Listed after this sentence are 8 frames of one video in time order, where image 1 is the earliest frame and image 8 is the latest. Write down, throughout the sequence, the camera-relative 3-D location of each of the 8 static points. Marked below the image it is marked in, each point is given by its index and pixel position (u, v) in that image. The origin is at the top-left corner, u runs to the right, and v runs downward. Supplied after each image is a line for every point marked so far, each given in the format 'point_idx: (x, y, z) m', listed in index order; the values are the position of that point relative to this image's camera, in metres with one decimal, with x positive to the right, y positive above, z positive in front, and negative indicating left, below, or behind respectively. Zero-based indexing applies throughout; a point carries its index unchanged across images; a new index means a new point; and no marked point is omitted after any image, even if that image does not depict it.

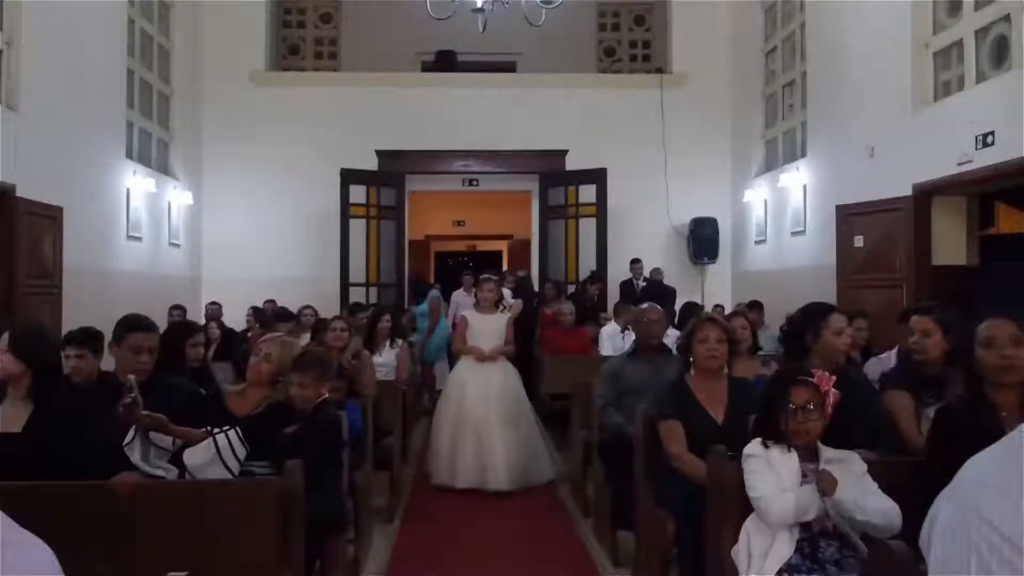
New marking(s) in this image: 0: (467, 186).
0: (-0.6, +1.2, +10.6) m
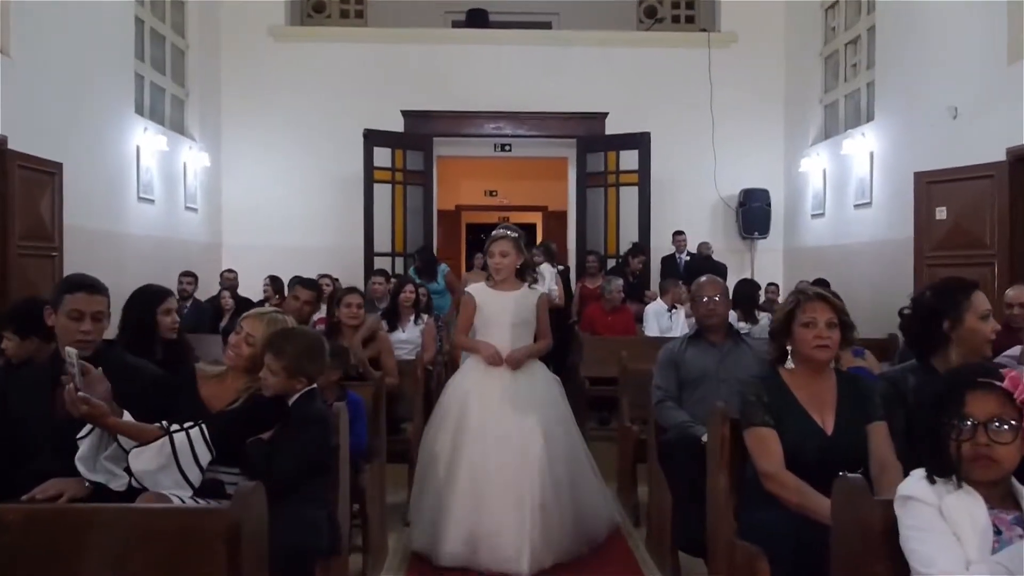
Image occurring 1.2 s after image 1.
0: (-0.2, +1.5, +9.9) m
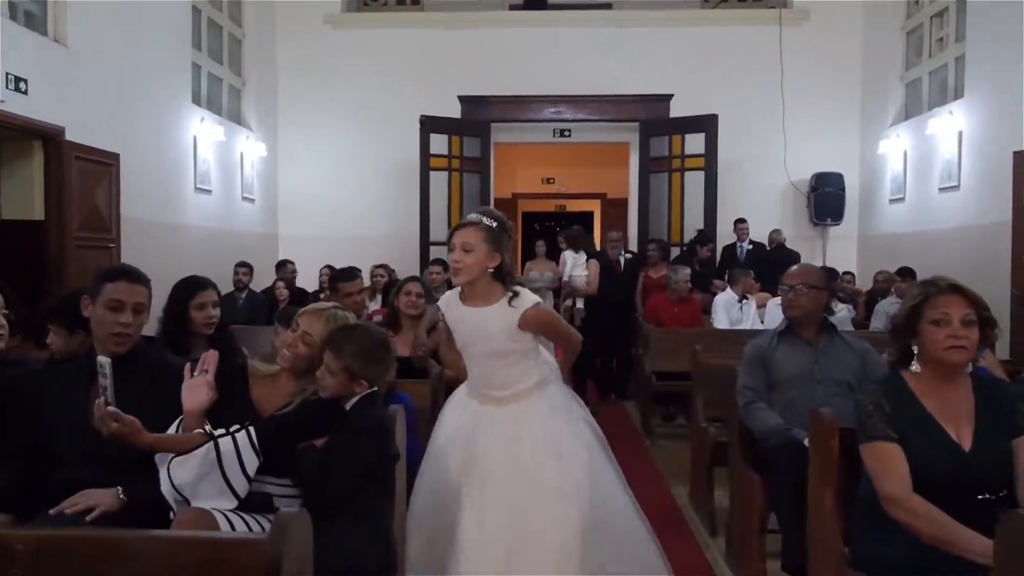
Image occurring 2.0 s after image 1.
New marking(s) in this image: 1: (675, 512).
0: (+0.5, +1.7, +9.6) m
1: (+0.8, -1.1, +4.4) m
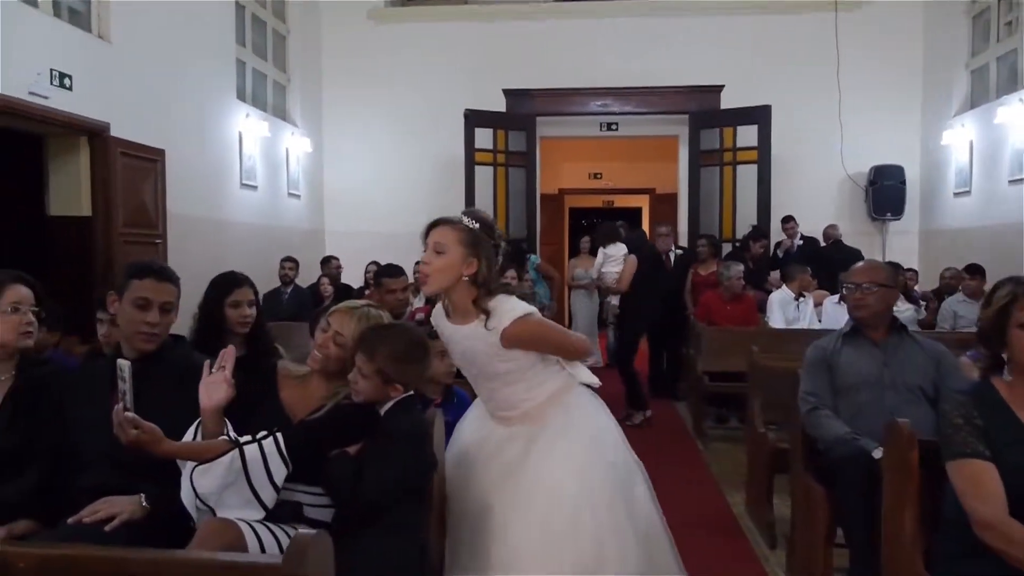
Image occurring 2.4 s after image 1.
0: (+1.0, +1.7, +9.4) m
1: (+1.0, -1.1, +4.1) m
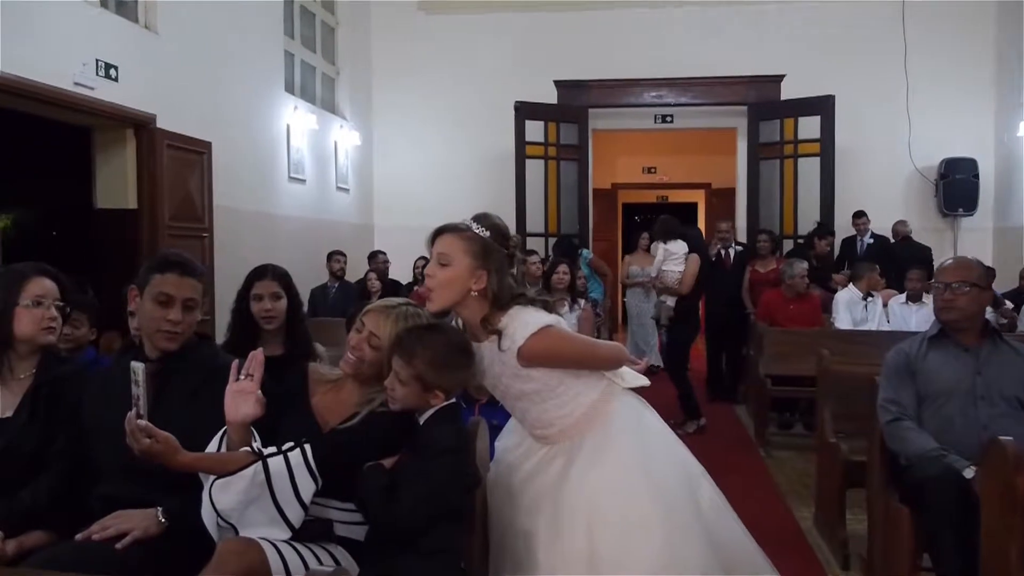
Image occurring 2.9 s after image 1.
0: (+1.5, +1.7, +9.1) m
1: (+1.3, -1.1, +3.9) m
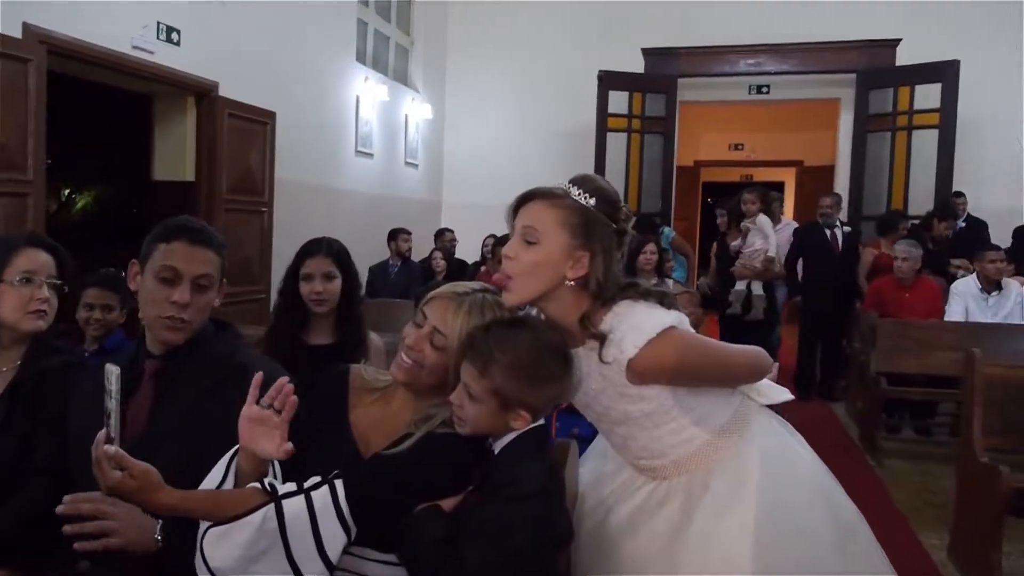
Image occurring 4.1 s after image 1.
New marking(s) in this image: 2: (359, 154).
0: (+2.3, +1.9, +8.4) m
1: (+1.6, -1.1, +3.2) m
2: (-1.3, +1.2, +7.7) m
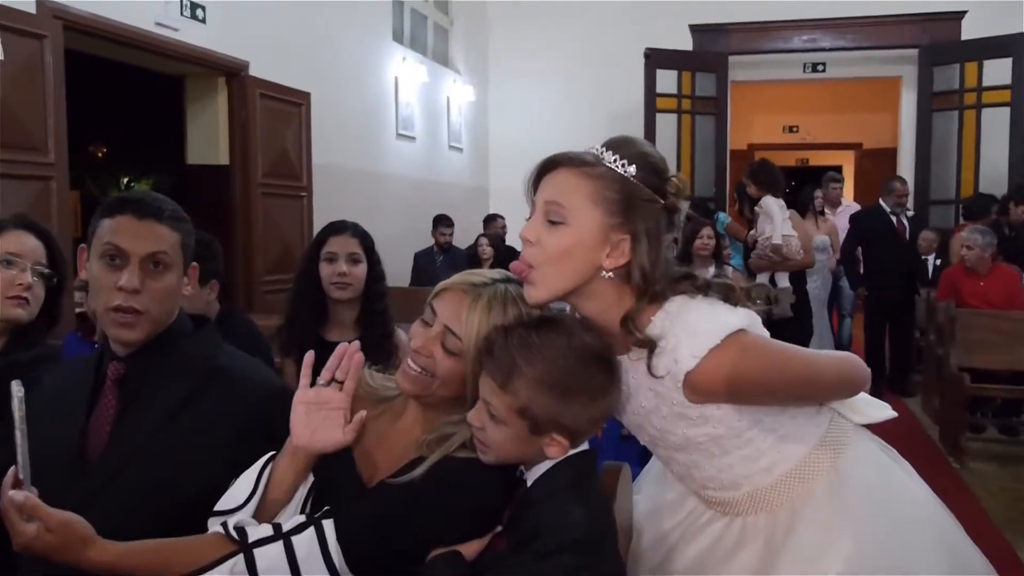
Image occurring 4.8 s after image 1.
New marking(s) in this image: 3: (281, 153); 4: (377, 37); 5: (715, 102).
0: (+2.7, +2.0, +7.9) m
1: (+1.7, -1.0, +2.9) m
2: (-1.0, +1.3, +7.5) m
3: (-1.5, +0.9, +5.7) m
4: (-1.1, +2.0, +7.1) m
5: (+1.8, +1.7, +7.8) m
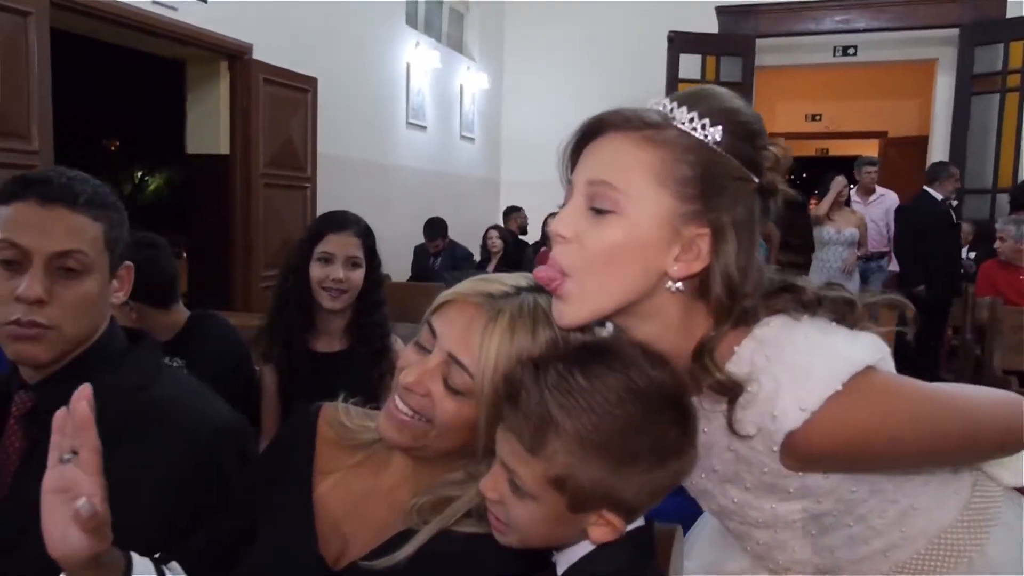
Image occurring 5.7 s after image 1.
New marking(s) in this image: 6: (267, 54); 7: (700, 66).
0: (+2.9, +2.0, +7.5) m
1: (+1.7, -1.0, +2.5) m
2: (-0.8, +1.3, +7.1) m
3: (-1.4, +0.9, +5.4) m
4: (-1.0, +2.1, +6.7) m
5: (+1.9, +1.7, +7.5) m
6: (-1.5, +1.4, +5.4) m
7: (+1.6, +1.9, +7.3) m
